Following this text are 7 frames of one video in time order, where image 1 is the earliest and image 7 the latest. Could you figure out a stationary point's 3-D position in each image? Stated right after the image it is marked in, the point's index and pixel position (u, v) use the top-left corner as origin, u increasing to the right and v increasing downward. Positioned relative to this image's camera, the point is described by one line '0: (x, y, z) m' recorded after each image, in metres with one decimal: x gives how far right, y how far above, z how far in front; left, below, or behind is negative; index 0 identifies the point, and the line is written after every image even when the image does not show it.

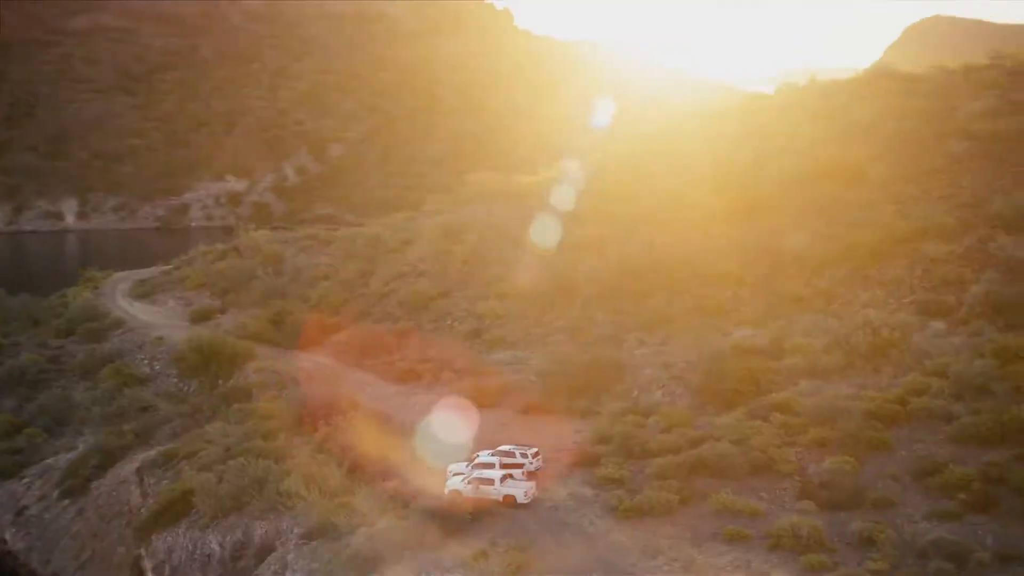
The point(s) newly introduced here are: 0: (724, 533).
0: (+2.2, -2.5, +14.8) m
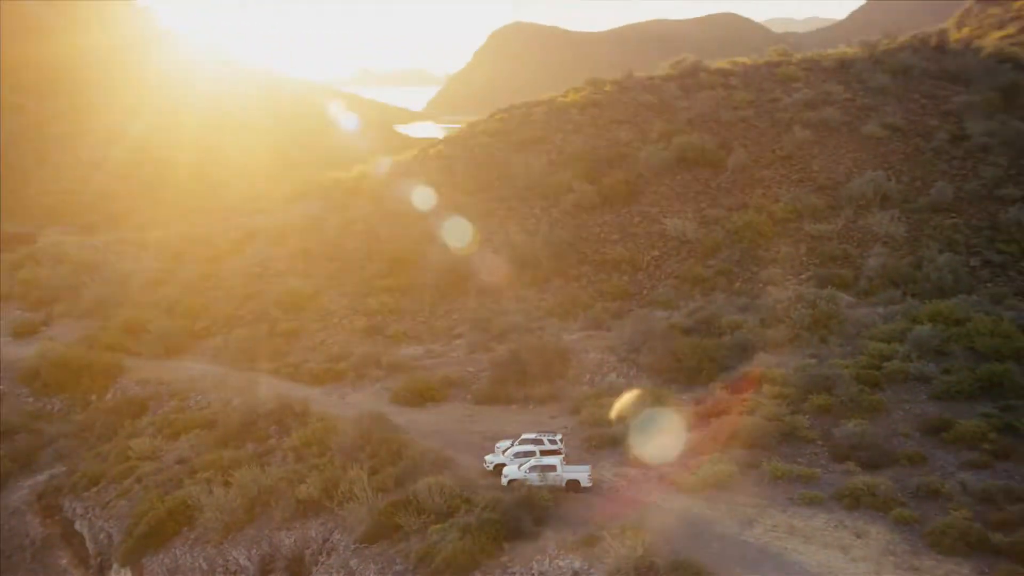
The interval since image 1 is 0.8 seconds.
0: (+3.1, -2.3, +15.6) m
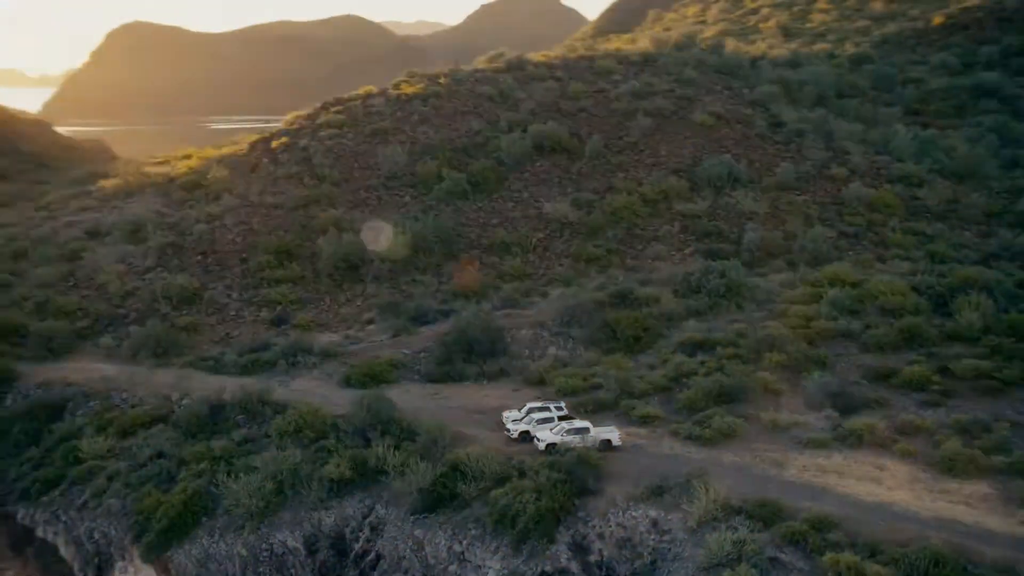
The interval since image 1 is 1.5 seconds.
0: (+3.6, -1.8, +17.4) m
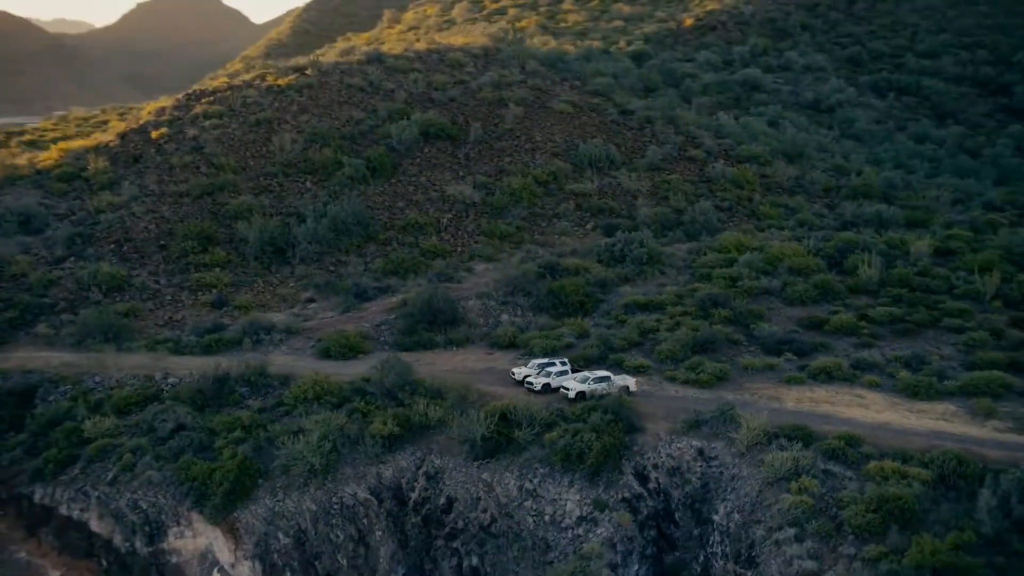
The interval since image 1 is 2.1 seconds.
0: (+3.9, -1.3, +20.1) m
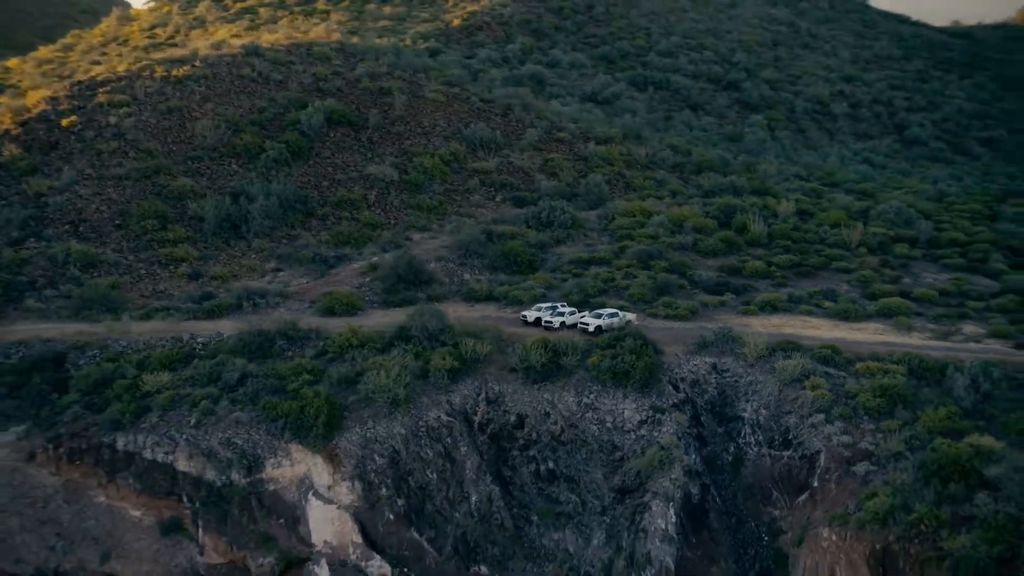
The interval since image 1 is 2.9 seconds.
0: (+3.9, -0.4, +24.5) m
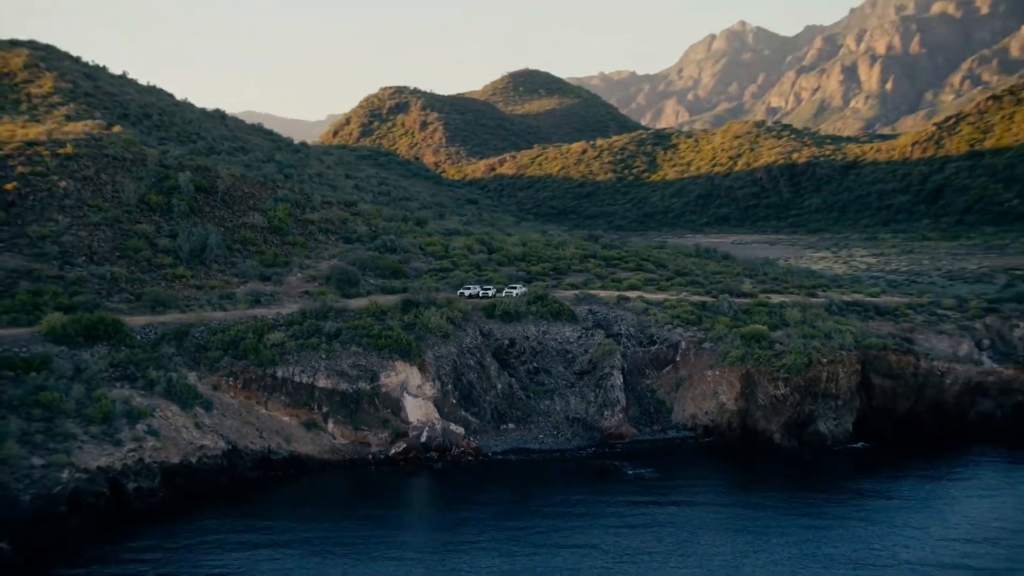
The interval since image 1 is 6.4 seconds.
0: (+1.4, 0.0, +41.2) m
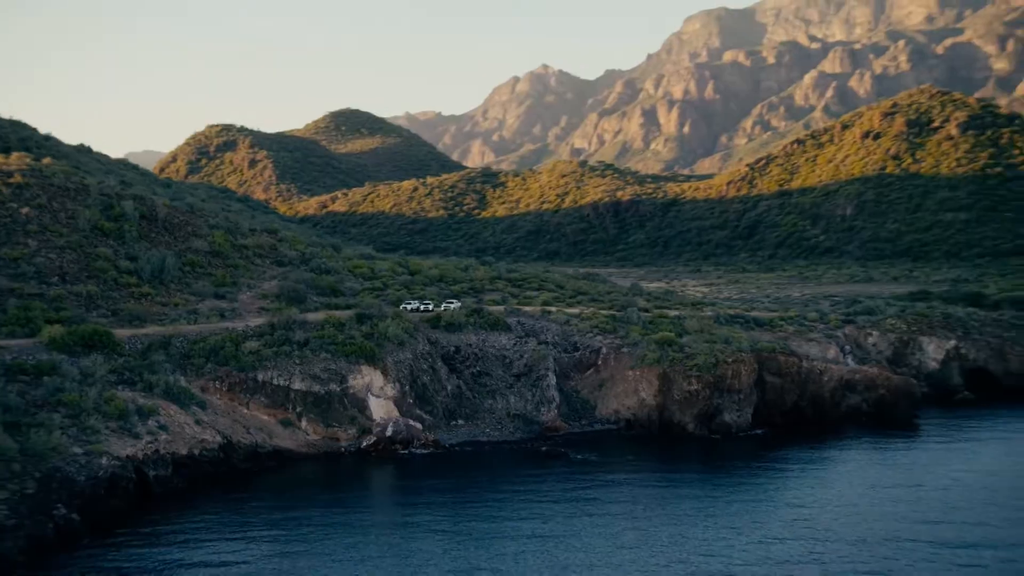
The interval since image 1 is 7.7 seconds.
0: (-0.9, -0.5, +46.2) m
